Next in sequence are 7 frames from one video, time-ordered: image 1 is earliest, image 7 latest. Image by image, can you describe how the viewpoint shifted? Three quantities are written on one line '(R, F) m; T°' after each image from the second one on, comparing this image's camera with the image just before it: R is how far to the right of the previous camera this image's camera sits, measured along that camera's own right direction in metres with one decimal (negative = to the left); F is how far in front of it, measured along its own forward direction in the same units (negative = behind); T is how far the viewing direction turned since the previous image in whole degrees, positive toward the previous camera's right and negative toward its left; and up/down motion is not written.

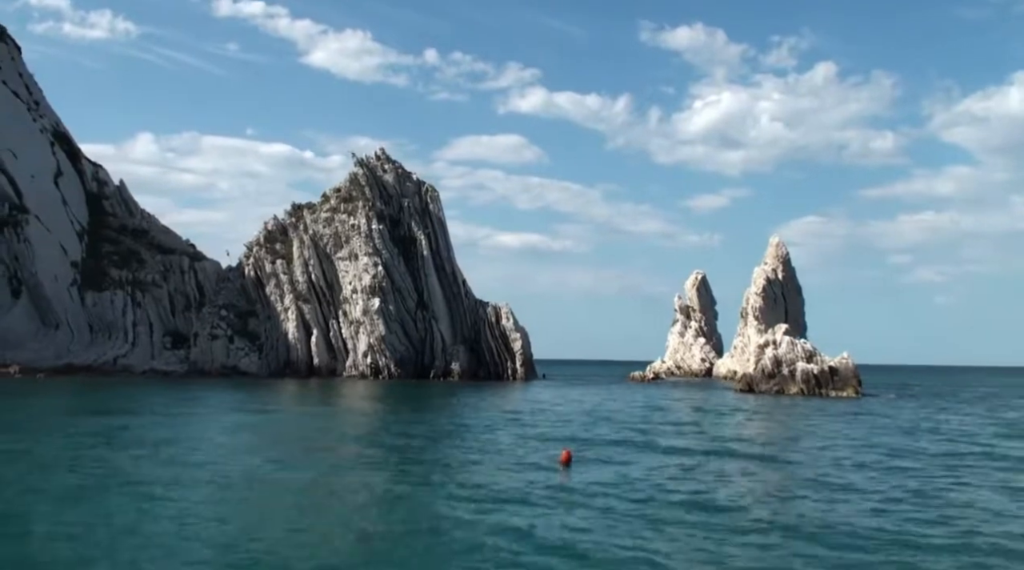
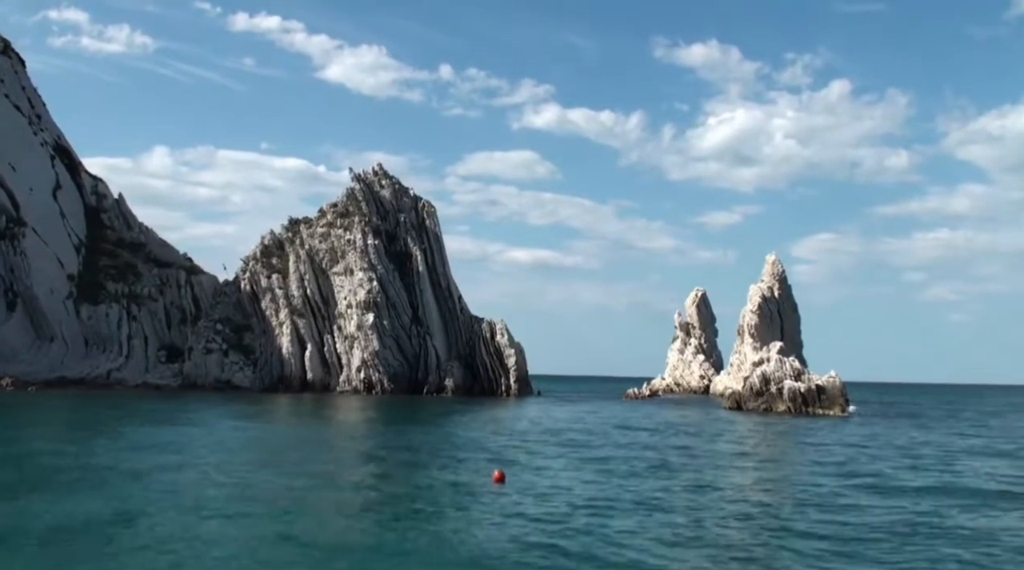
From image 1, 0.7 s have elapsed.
(+1.1, 0.0) m; -1°
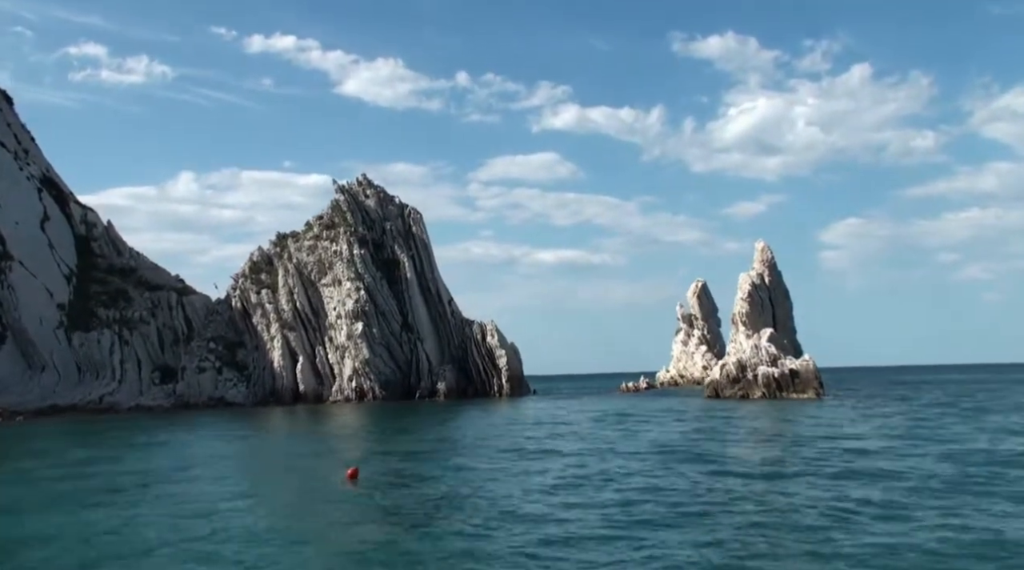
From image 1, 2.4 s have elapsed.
(+2.8, 0.0) m; -1°
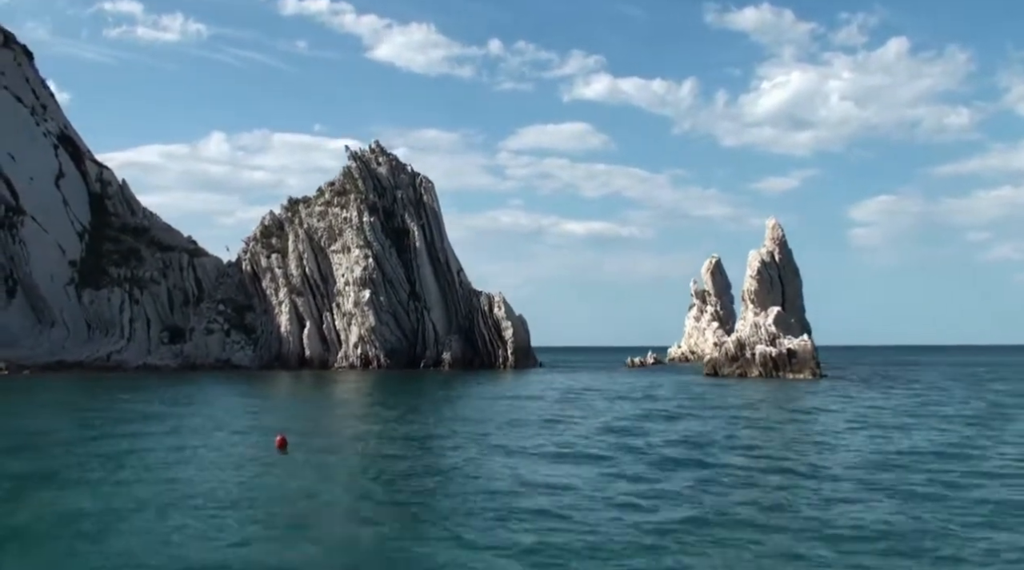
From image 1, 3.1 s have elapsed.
(+1.2, 0.0) m; -1°
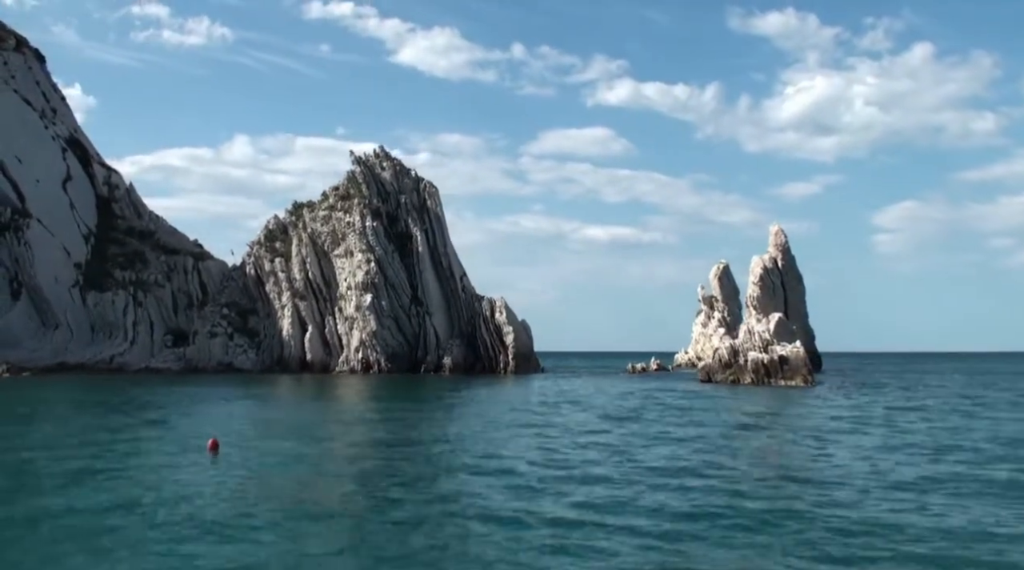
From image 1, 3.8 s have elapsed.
(+1.3, -0.1) m; -1°
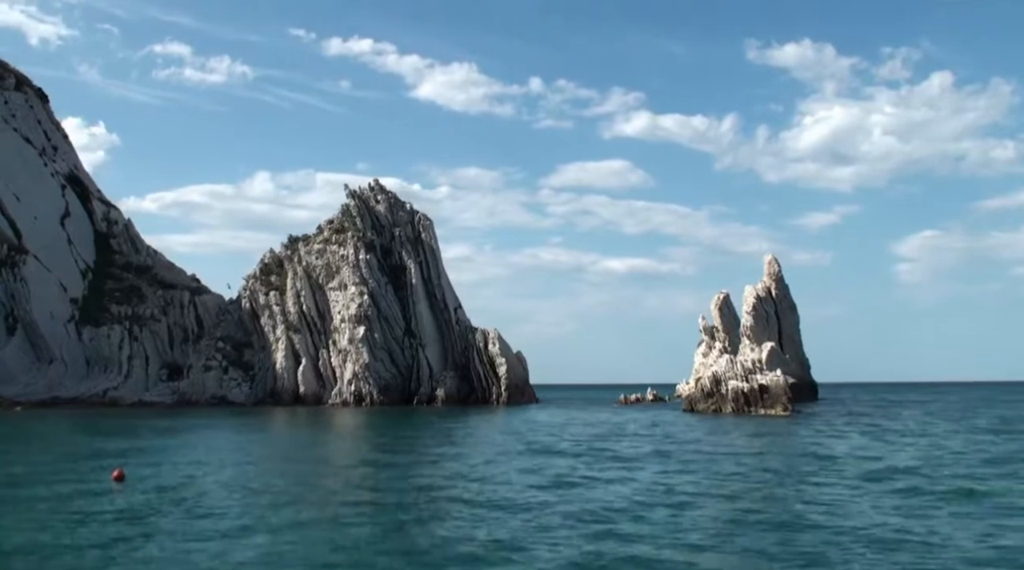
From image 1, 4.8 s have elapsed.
(+1.8, -0.2) m; -1°
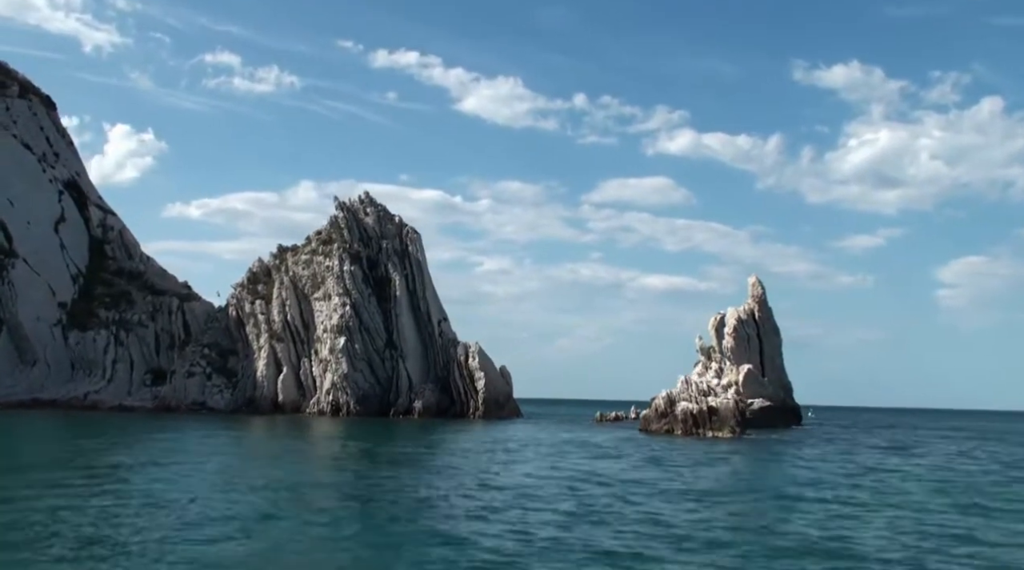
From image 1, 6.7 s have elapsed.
(+3.8, -0.3) m; -2°
